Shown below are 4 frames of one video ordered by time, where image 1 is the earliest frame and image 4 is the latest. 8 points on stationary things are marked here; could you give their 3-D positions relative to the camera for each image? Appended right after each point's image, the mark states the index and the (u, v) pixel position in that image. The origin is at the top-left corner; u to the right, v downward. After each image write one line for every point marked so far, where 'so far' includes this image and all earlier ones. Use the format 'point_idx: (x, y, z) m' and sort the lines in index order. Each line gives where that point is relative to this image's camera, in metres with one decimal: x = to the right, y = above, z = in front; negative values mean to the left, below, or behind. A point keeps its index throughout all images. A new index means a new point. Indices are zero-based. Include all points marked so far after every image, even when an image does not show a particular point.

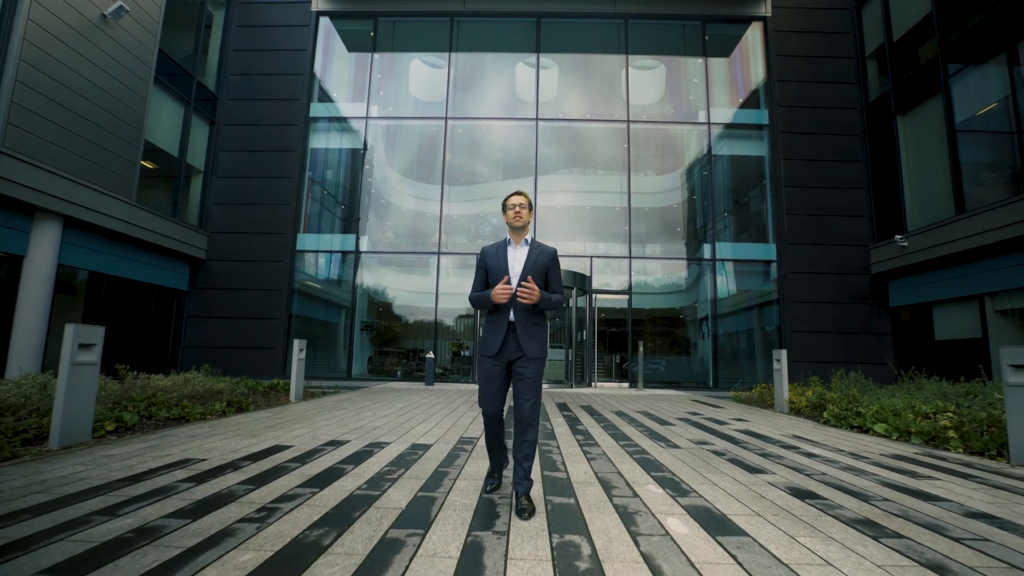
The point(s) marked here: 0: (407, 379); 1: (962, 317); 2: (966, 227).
0: (-2.4, -2.0, +11.1) m
1: (+8.3, -0.5, +9.0) m
2: (+7.9, +1.1, +8.5) m
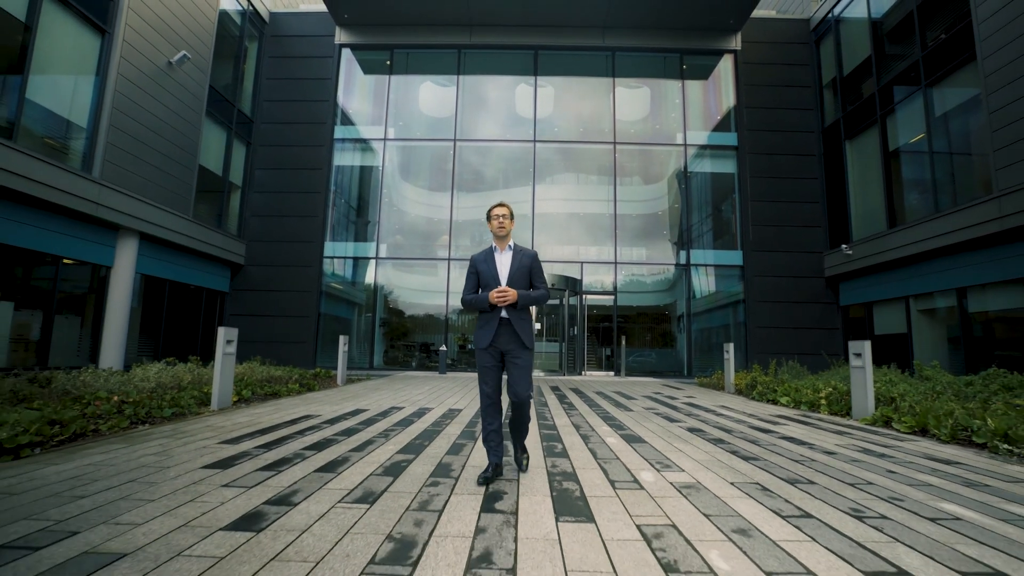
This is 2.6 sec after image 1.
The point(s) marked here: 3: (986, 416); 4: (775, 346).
0: (-2.4, -2.1, +12.7) m
1: (+8.3, -0.6, +10.7) m
2: (+7.9, +1.0, +10.2) m
3: (+3.5, -1.0, +3.6) m
4: (+6.6, -1.5, +12.4) m
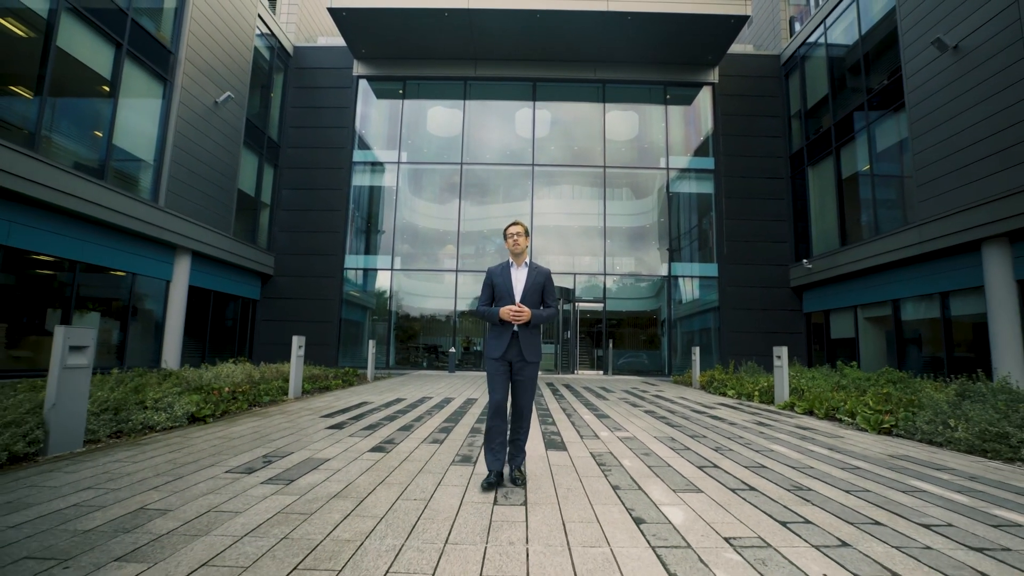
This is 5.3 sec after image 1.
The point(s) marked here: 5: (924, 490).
0: (-2.3, -2.3, +14.2) m
1: (+8.3, -0.8, +12.2) m
2: (+8.0, +0.7, +11.7) m
3: (+3.6, -1.2, +5.2) m
4: (+6.6, -1.7, +13.9) m
5: (+2.2, -1.1, +2.6) m
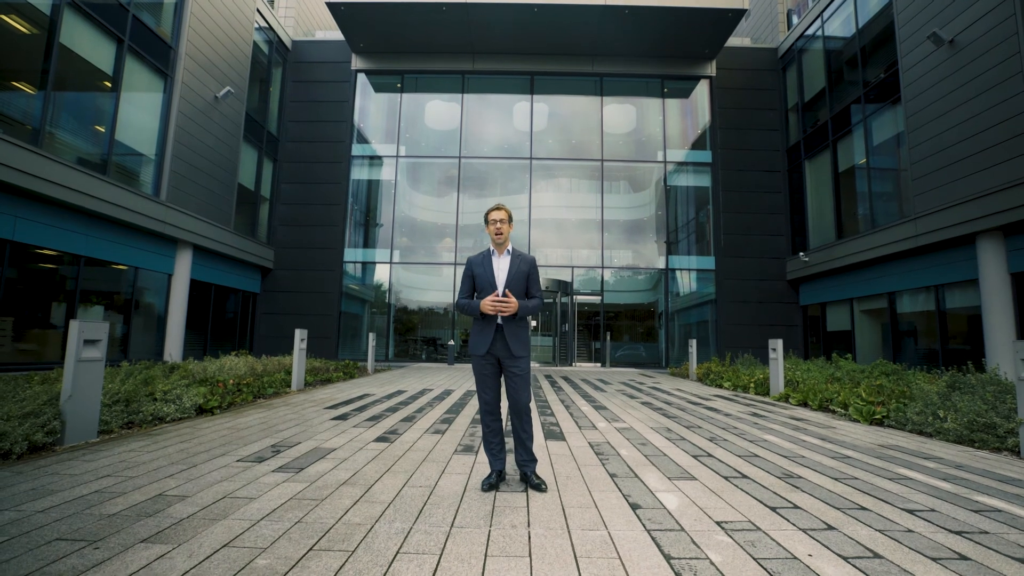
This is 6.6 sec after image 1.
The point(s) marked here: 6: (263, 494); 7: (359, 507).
0: (-2.4, -2.1, +14.3) m
1: (+8.3, -0.7, +12.4) m
2: (+7.9, +0.9, +11.8) m
3: (+3.6, -1.1, +5.3) m
4: (+6.6, -1.5, +14.0) m
5: (+2.2, -1.1, +2.7) m
6: (-1.1, -0.9, +2.2) m
7: (-0.7, -0.9, +2.1) m
